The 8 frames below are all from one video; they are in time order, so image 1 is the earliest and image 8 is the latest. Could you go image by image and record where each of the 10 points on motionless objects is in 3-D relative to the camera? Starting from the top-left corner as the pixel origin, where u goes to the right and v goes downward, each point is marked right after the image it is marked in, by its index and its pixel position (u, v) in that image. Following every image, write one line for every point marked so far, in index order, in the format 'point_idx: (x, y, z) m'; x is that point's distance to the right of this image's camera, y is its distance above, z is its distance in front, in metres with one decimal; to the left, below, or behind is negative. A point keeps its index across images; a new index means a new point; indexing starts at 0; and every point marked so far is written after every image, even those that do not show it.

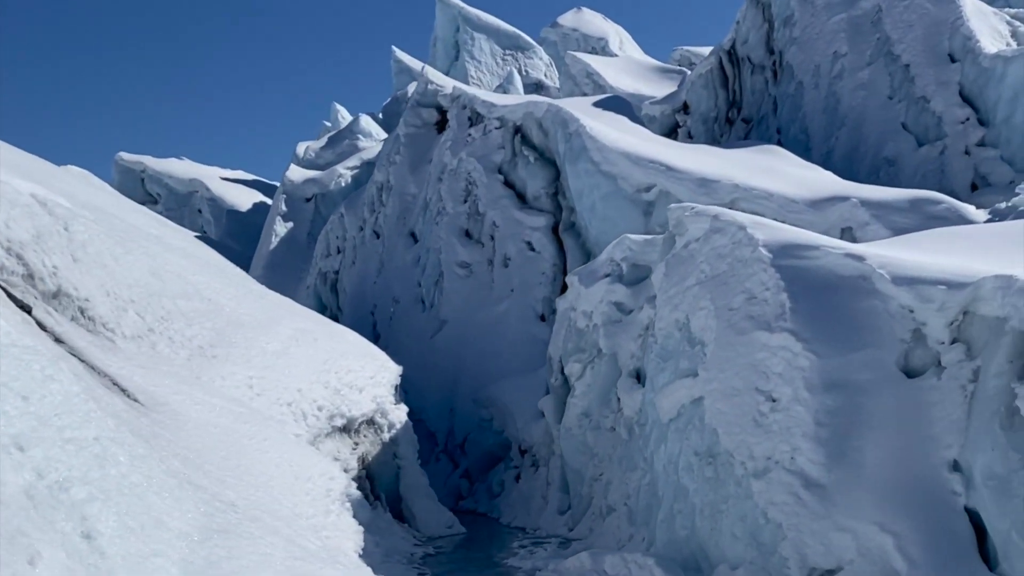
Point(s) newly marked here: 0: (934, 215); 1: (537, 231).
0: (+5.0, +0.9, +14.7) m
1: (+0.4, +0.9, +19.1) m
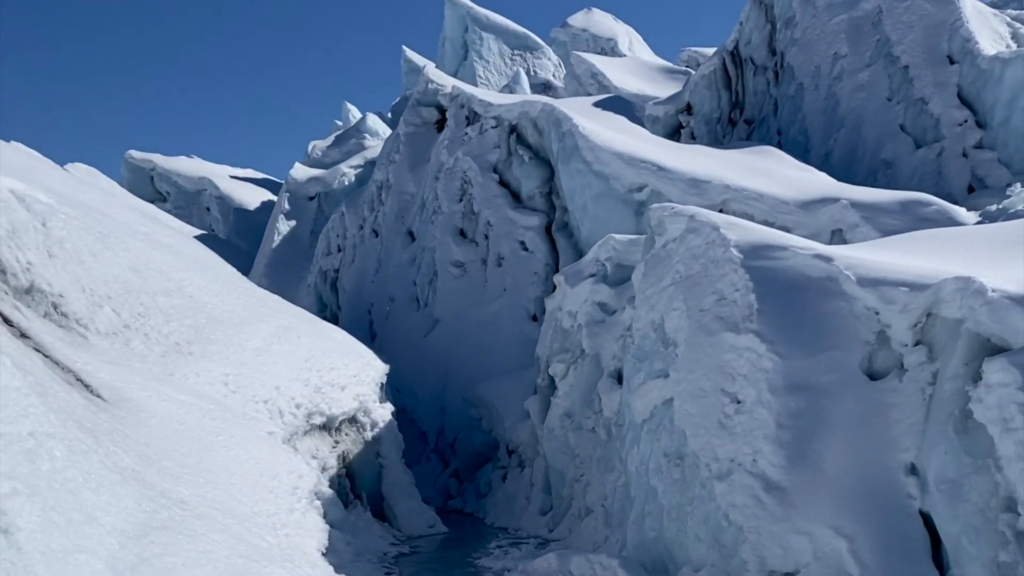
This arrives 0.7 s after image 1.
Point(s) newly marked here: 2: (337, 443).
0: (+4.9, +0.8, +14.6) m
1: (+0.3, +0.9, +19.1) m
2: (-1.8, -1.5, +12.6) m
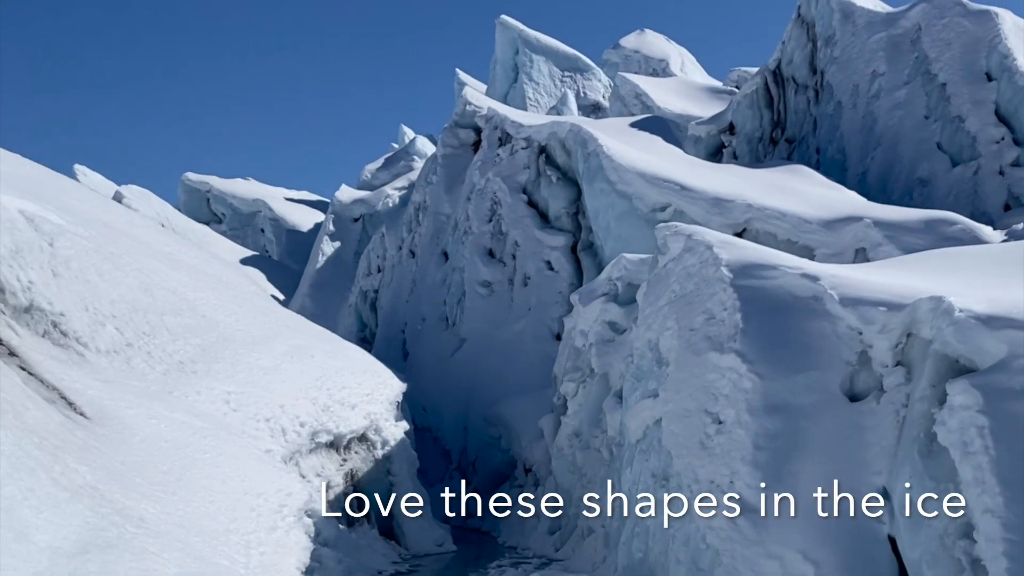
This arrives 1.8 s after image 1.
0: (+5.1, +0.6, +14.3) m
1: (+0.7, +0.6, +19.0) m
2: (-1.7, -1.7, +12.6) m
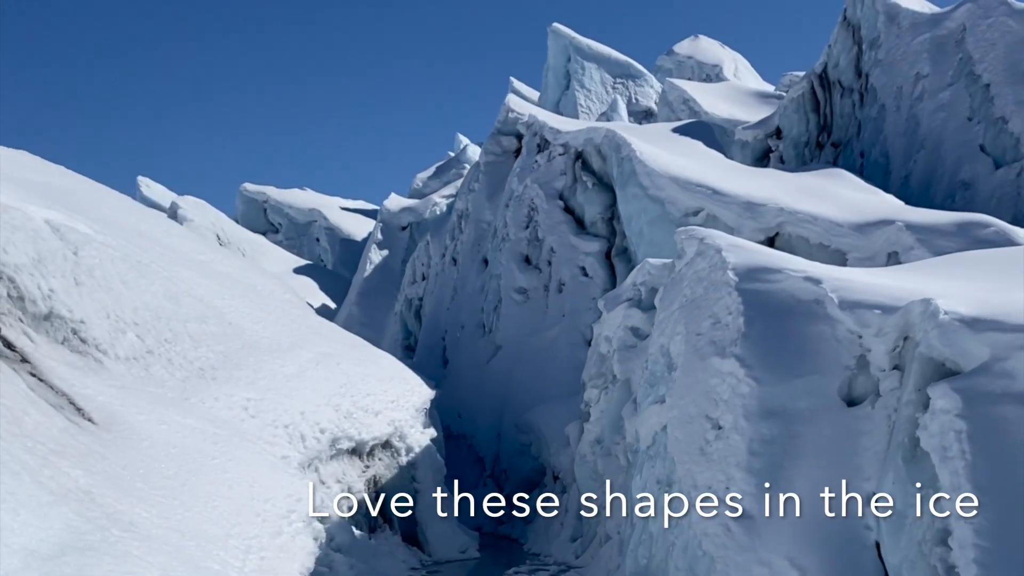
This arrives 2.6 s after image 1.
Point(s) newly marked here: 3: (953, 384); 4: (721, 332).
0: (+5.3, +0.6, +14.1) m
1: (+1.2, +0.5, +18.9) m
2: (-1.5, -1.8, +12.7) m
3: (+2.0, -0.4, +5.7) m
4: (+1.4, -0.3, +8.5) m
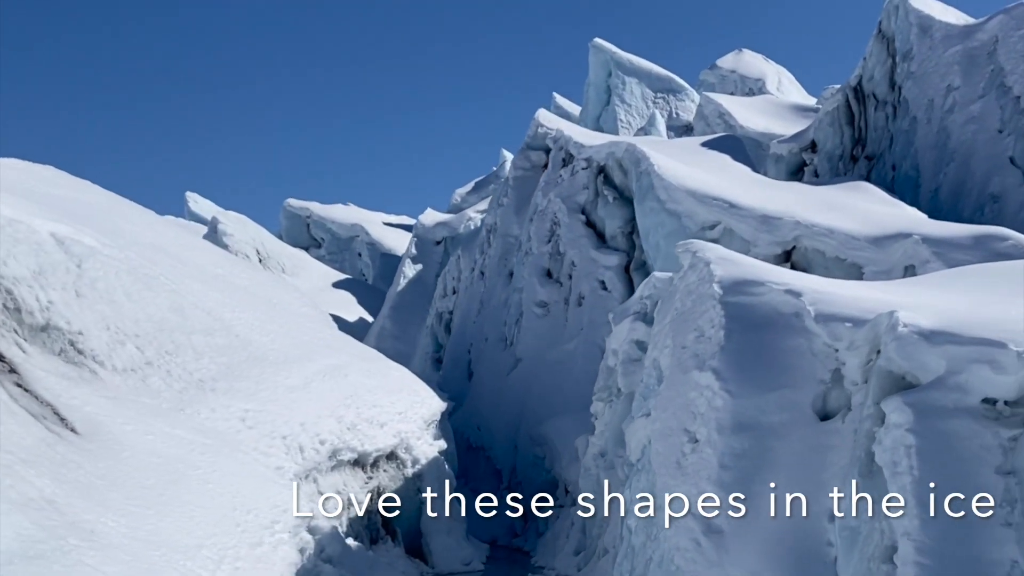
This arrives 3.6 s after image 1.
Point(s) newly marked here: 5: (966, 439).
0: (+5.4, +0.4, +13.8) m
1: (+1.5, +0.3, +18.9) m
2: (-1.4, -1.9, +12.7) m
3: (+1.8, -0.5, +5.5) m
4: (+1.3, -0.4, +8.4) m
5: (+1.9, -0.6, +5.2) m
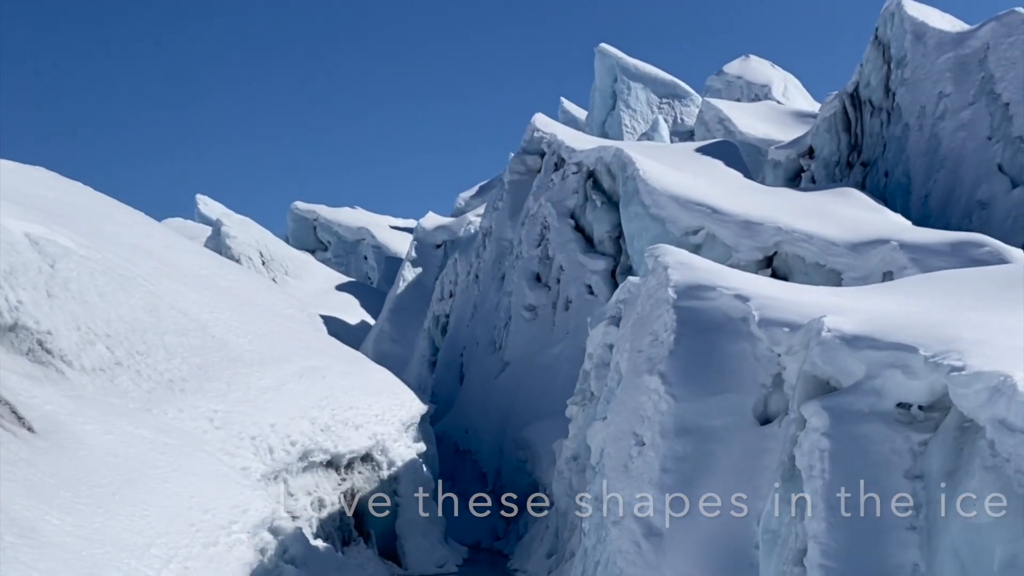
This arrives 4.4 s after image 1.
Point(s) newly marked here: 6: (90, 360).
0: (+5.2, +0.3, +13.8) m
1: (+1.3, +0.2, +18.9) m
2: (-1.7, -2.0, +12.8) m
3: (+1.4, -0.5, +5.6) m
4: (+1.0, -0.4, +8.5) m
5: (+1.5, -0.7, +5.3) m
6: (-3.7, -0.6, +11.0) m
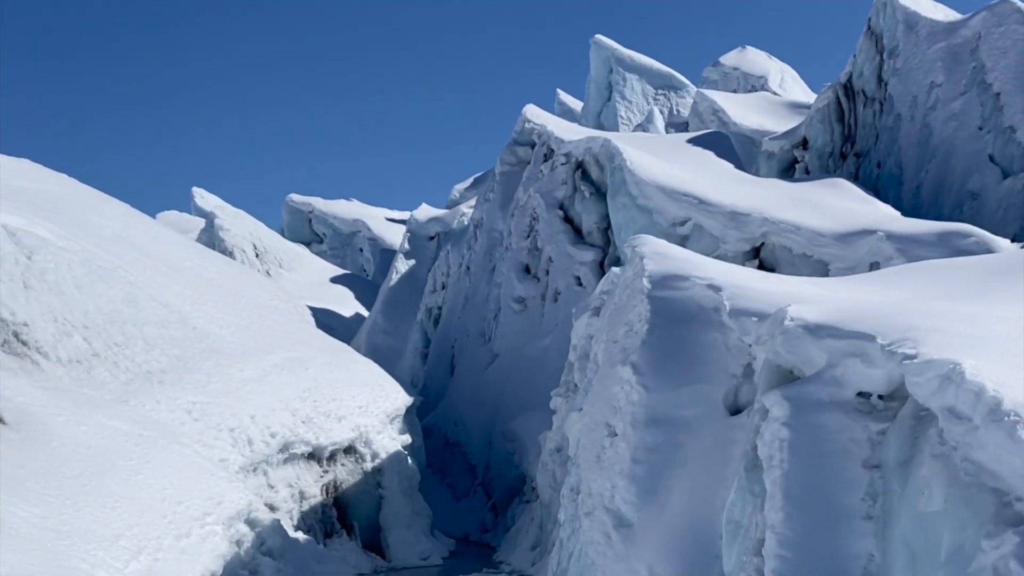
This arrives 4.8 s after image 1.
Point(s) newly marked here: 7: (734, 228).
0: (+5.0, +0.4, +13.8) m
1: (+1.1, +0.3, +18.8) m
2: (-1.9, -1.9, +12.7) m
3: (+1.2, -0.5, +5.5) m
4: (+0.8, -0.3, +8.4) m
5: (+1.4, -0.6, +5.2) m
6: (-3.9, -0.6, +10.9) m
7: (+2.8, +0.8, +15.9) m
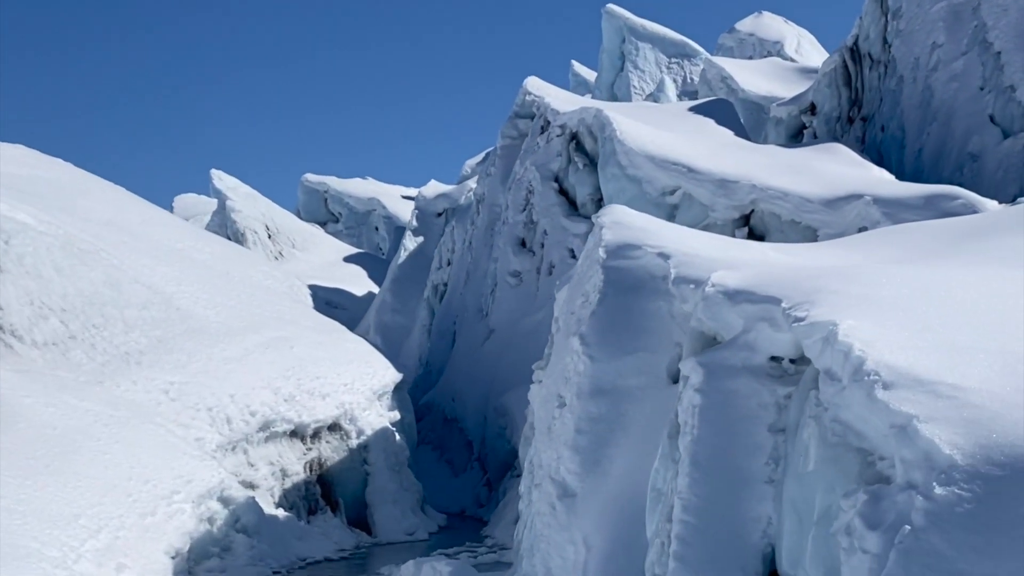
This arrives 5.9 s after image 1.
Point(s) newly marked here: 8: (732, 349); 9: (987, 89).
0: (+4.8, +0.8, +13.6) m
1: (+1.0, +0.8, +18.8) m
2: (-2.1, -1.7, +12.8) m
3: (+0.8, -0.3, +5.5) m
4: (+0.5, -0.1, +8.4) m
5: (+1.0, -0.5, +5.2) m
6: (-4.1, -0.4, +11.0) m
7: (+2.7, +1.2, +15.9) m
8: (+1.0, -0.3, +5.4) m
9: (+7.0, +3.0, +18.7) m
